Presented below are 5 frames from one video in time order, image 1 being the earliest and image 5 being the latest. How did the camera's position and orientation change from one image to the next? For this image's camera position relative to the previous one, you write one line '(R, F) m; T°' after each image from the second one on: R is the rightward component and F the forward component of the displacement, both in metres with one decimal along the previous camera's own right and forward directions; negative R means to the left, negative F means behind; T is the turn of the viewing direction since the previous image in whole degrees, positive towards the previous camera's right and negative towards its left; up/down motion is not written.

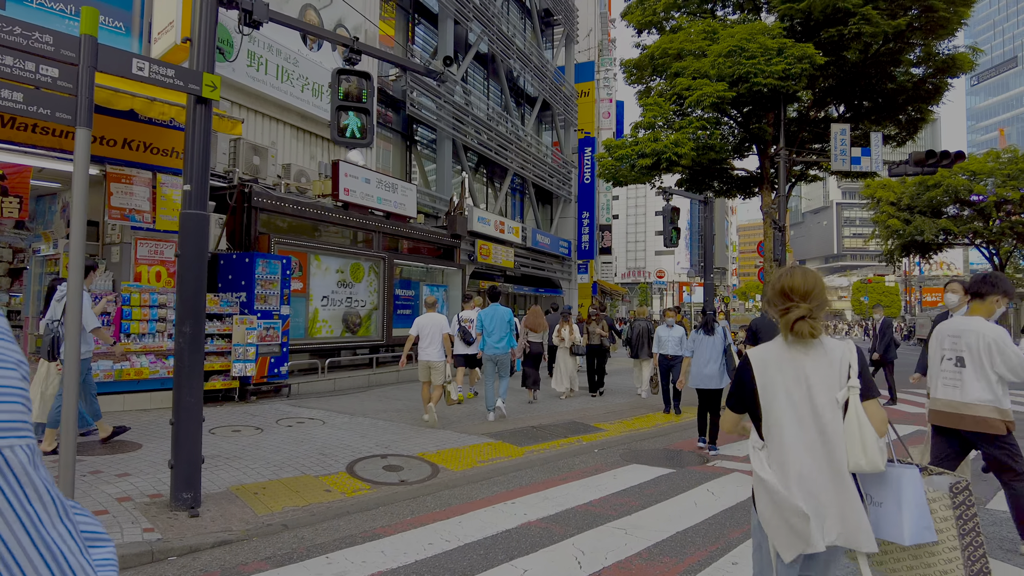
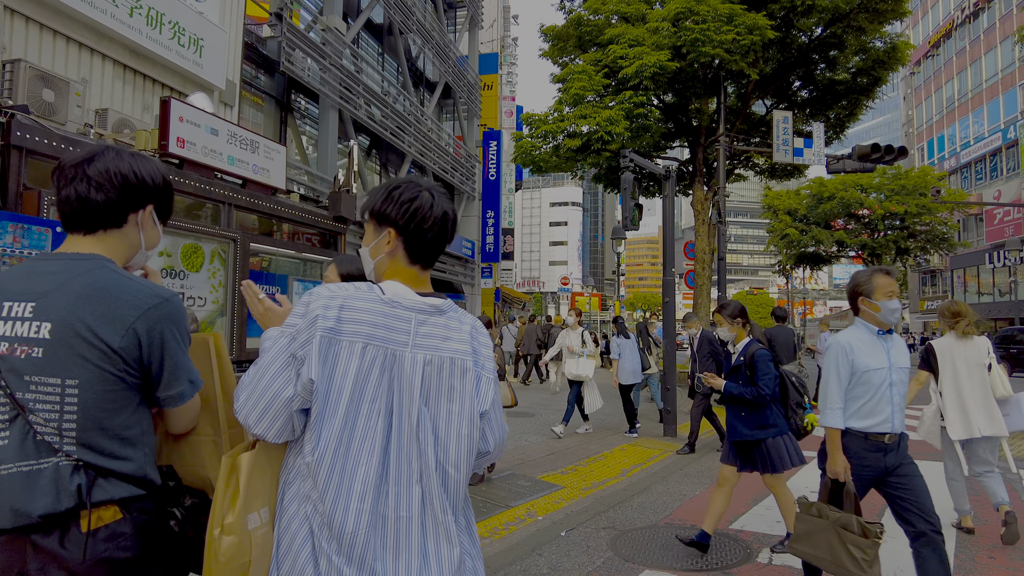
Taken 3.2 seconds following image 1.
(-0.2, +2.5) m; +10°
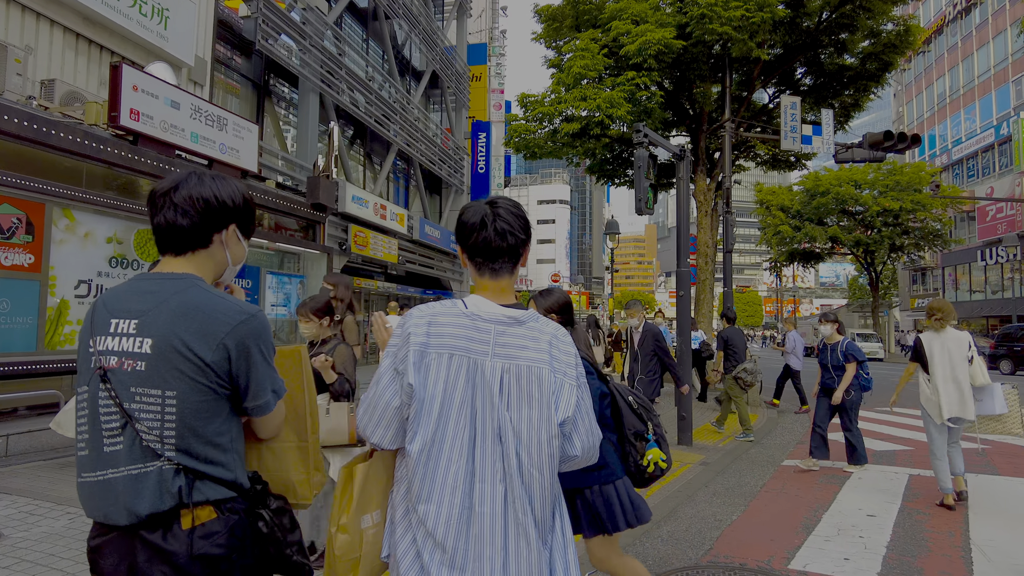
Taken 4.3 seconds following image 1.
(-0.1, +0.8) m; +1°
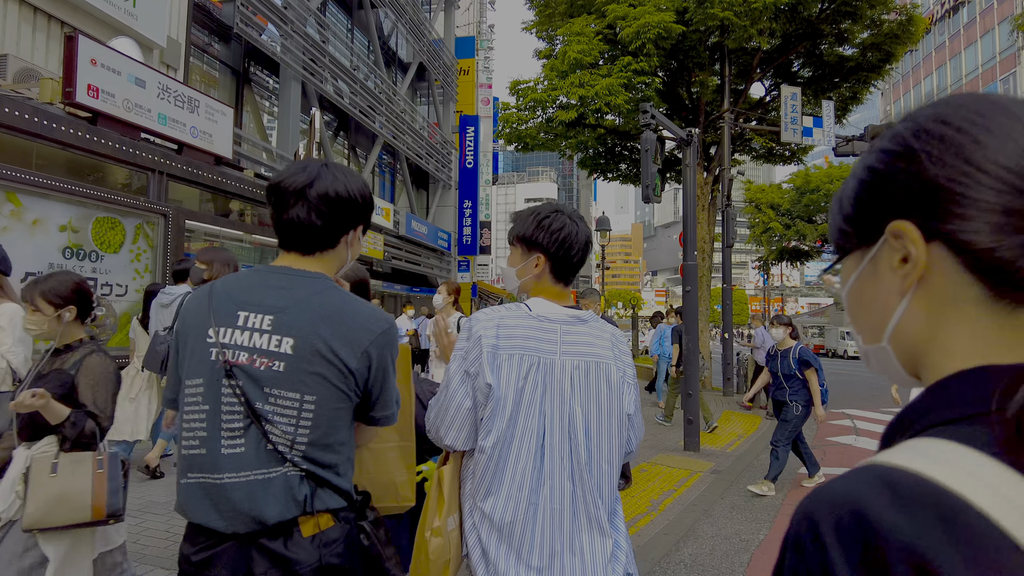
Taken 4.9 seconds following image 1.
(-0.1, +0.5) m; +1°
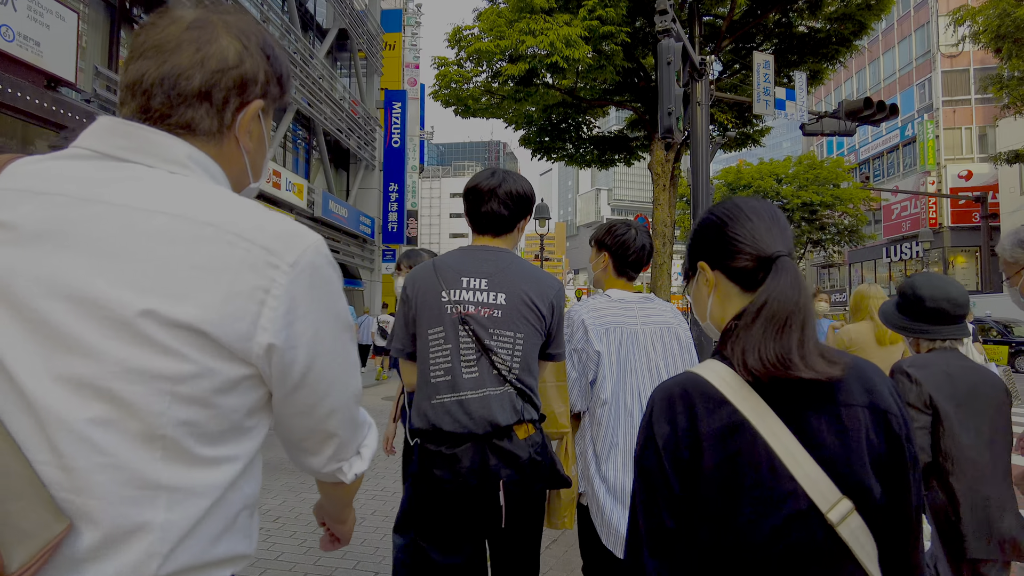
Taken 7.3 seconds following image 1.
(-0.3, +1.7) m; +7°
